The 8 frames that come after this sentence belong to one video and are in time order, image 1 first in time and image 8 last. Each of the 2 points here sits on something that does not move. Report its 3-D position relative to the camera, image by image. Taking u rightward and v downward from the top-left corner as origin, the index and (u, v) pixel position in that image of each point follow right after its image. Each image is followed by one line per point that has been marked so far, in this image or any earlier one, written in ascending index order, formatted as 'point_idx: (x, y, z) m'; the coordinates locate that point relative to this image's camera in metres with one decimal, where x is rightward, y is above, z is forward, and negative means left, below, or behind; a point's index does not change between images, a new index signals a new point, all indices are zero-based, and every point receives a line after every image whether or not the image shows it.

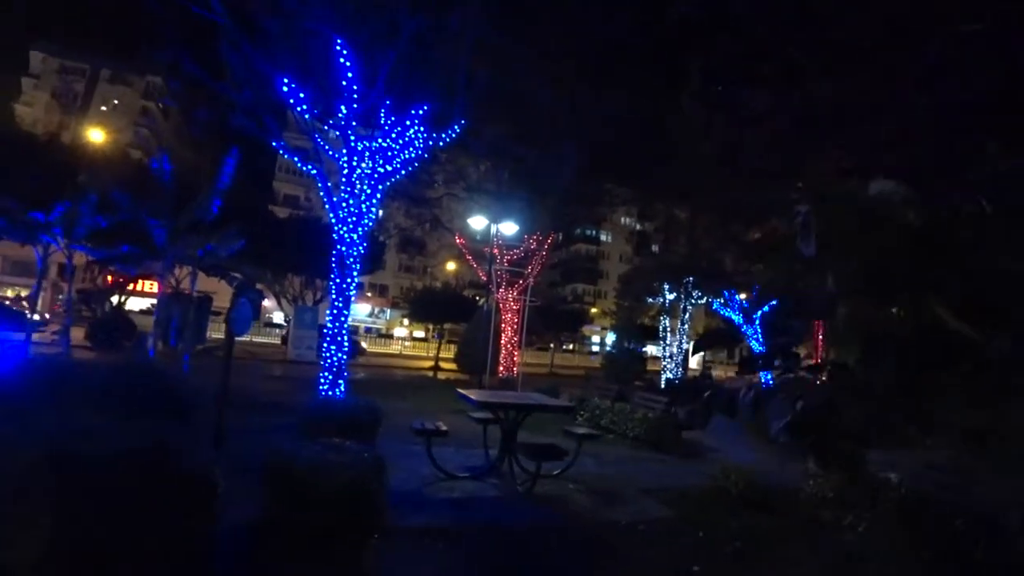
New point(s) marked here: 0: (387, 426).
0: (-1.8, -2.0, +10.9) m
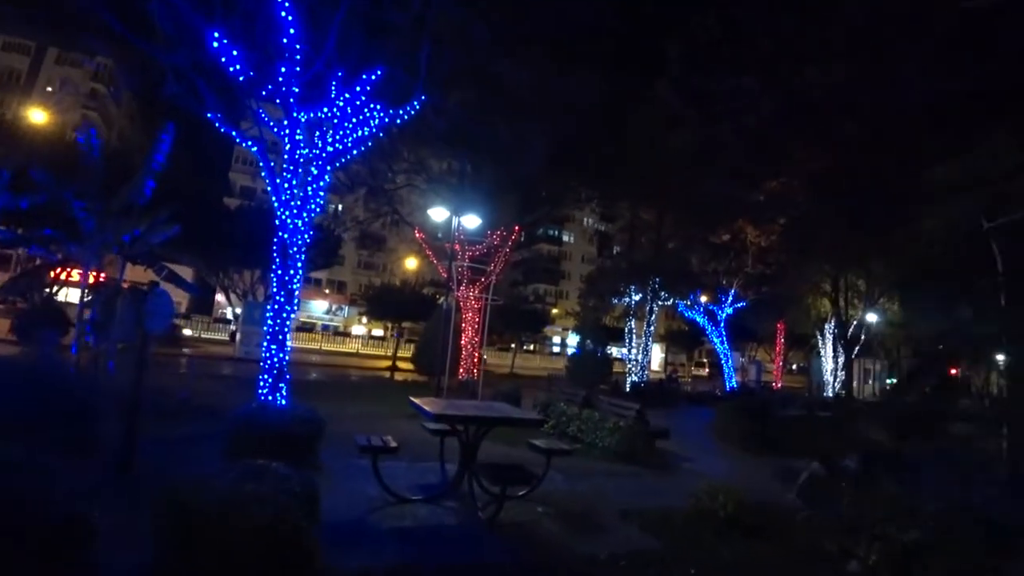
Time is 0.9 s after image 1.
0: (-2.3, -1.9, +9.8) m
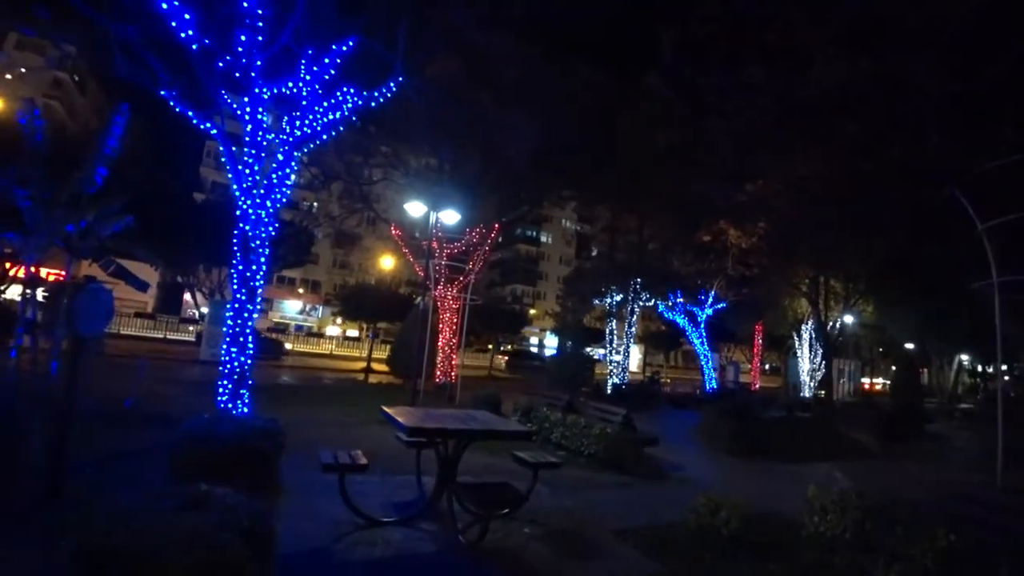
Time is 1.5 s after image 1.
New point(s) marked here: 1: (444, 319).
0: (-2.5, -1.9, +9.0) m
1: (-1.7, -0.8, +19.7) m
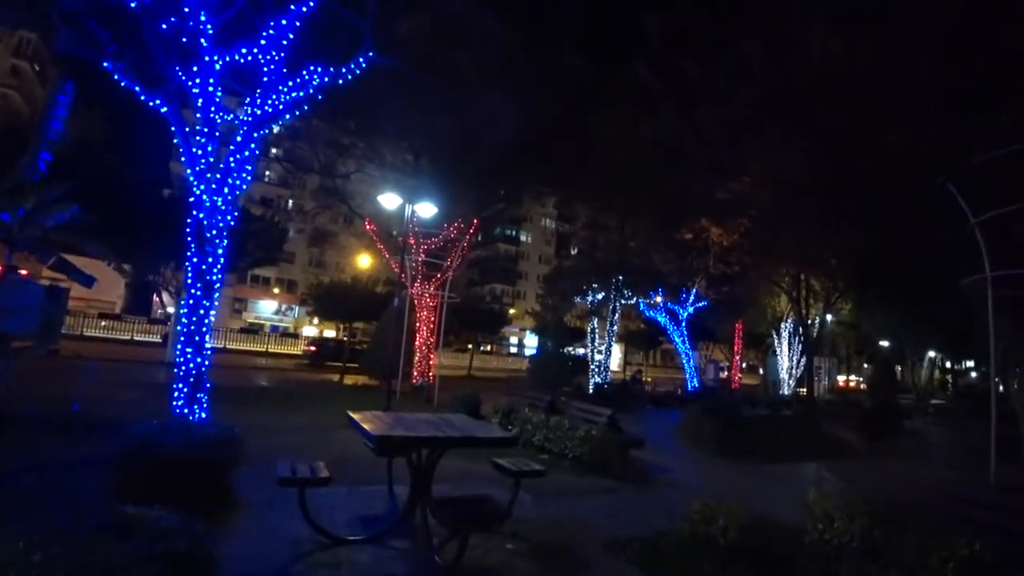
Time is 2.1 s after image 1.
0: (-2.7, -1.8, +8.3) m
1: (-2.3, -0.7, +19.1) m
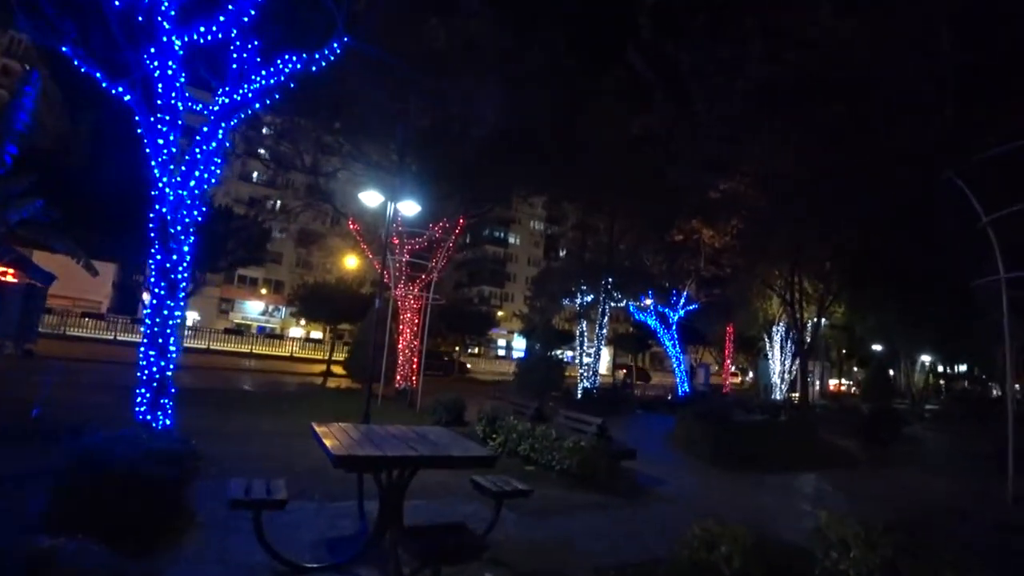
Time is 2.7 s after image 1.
0: (-2.9, -1.8, +7.7) m
1: (-2.6, -0.8, +18.5) m
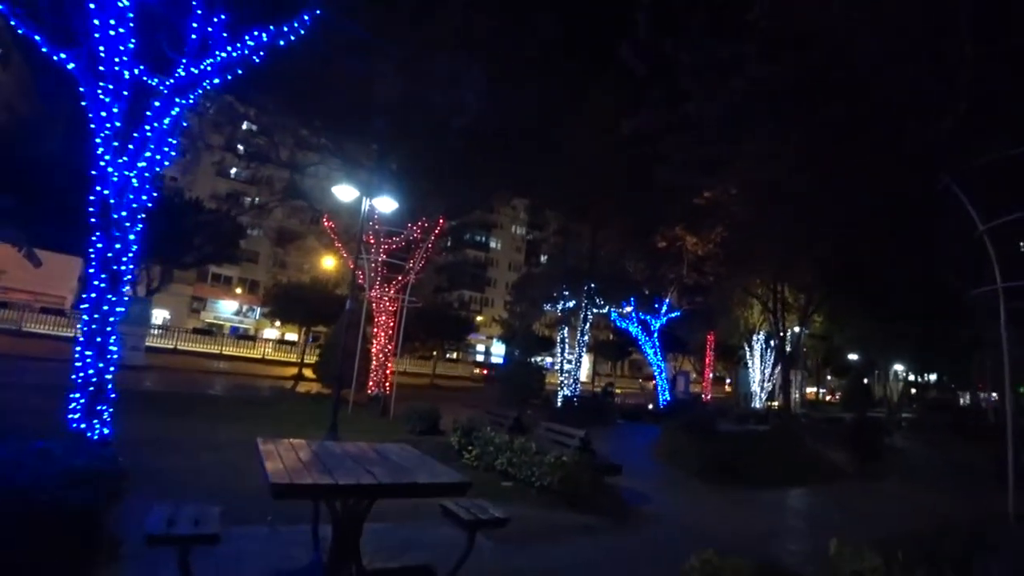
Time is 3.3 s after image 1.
0: (-3.1, -1.8, +6.9) m
1: (-3.0, -0.8, +17.7) m
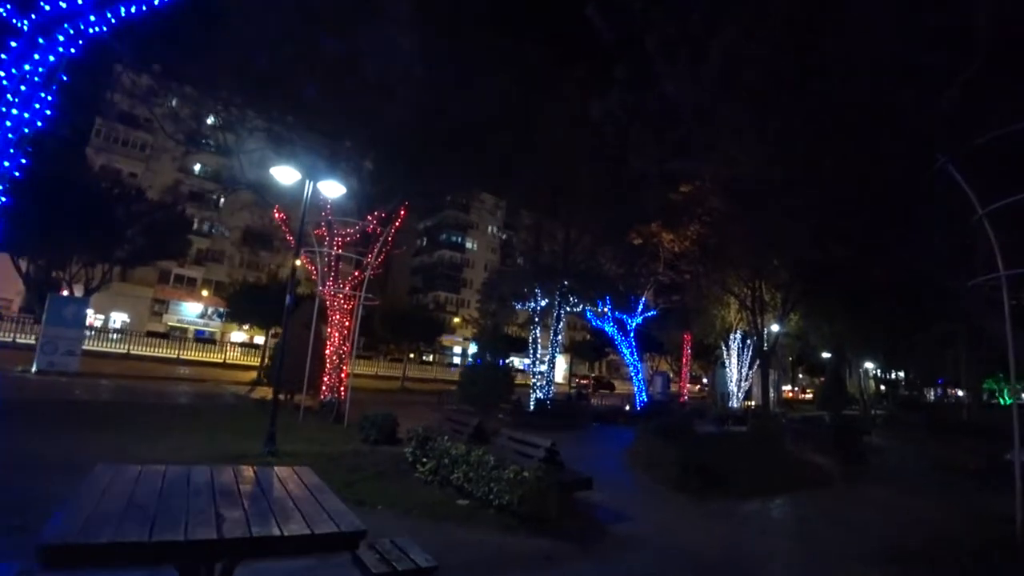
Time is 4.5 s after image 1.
0: (-3.5, -1.7, +5.6) m
1: (-3.7, -0.7, +16.4) m
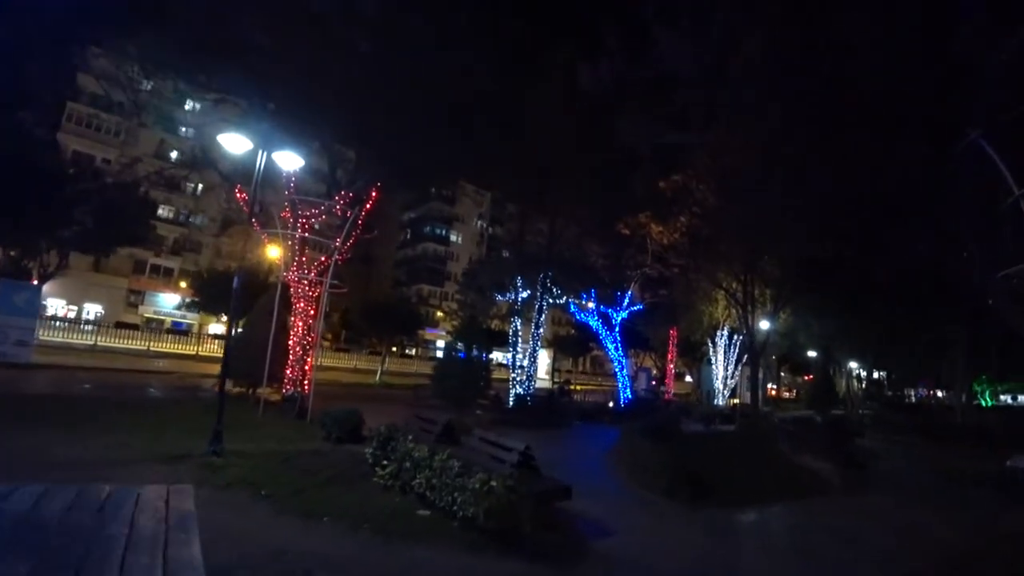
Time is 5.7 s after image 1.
0: (-3.7, -1.5, +4.5) m
1: (-4.2, -0.4, +15.3) m
